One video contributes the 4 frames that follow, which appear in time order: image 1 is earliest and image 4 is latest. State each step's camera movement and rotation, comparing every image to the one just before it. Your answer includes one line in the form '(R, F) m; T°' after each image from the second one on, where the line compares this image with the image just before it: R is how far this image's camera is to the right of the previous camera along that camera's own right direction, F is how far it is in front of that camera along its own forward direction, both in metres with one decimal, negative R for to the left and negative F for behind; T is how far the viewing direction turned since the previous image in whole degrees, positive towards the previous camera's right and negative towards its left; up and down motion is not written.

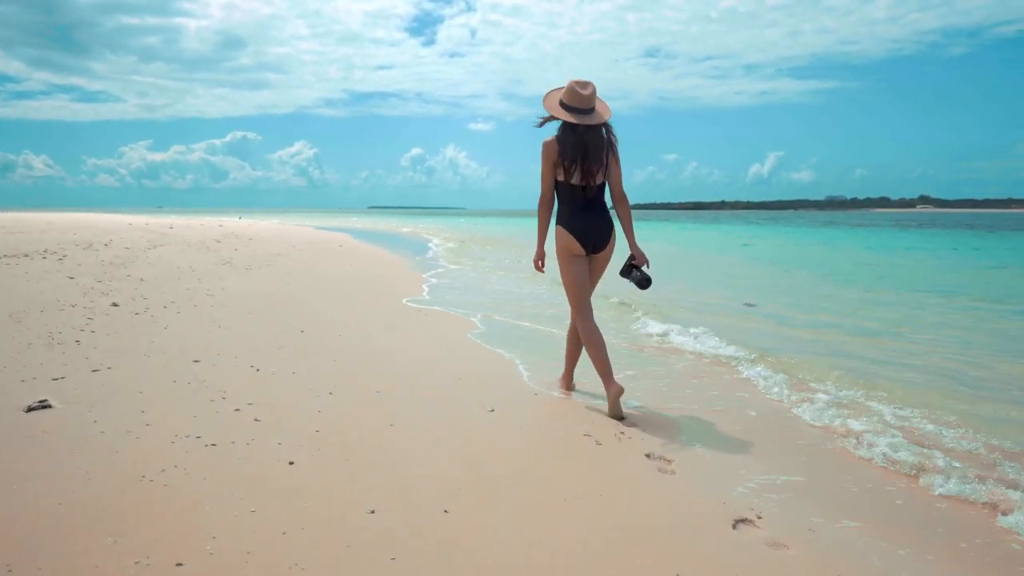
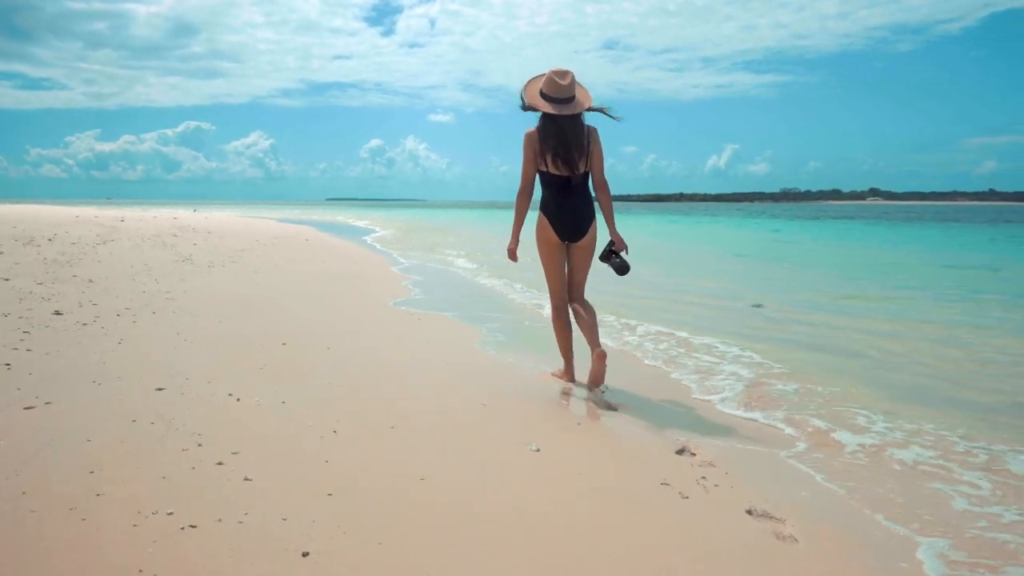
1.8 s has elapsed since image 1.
(-0.3, +0.5) m; +3°
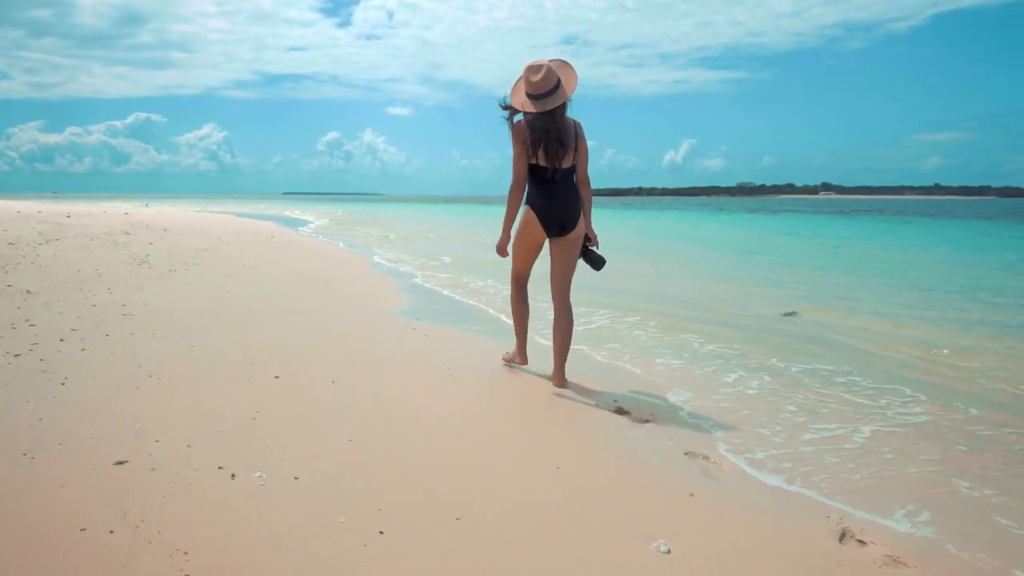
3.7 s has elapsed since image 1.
(-0.4, +0.6) m; +3°
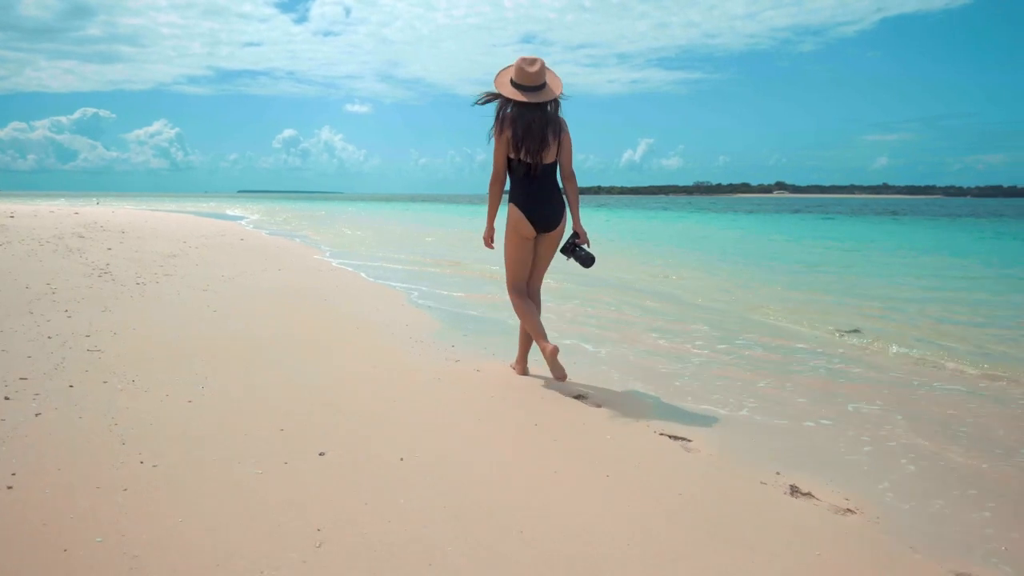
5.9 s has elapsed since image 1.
(-0.6, +0.8) m; +3°
